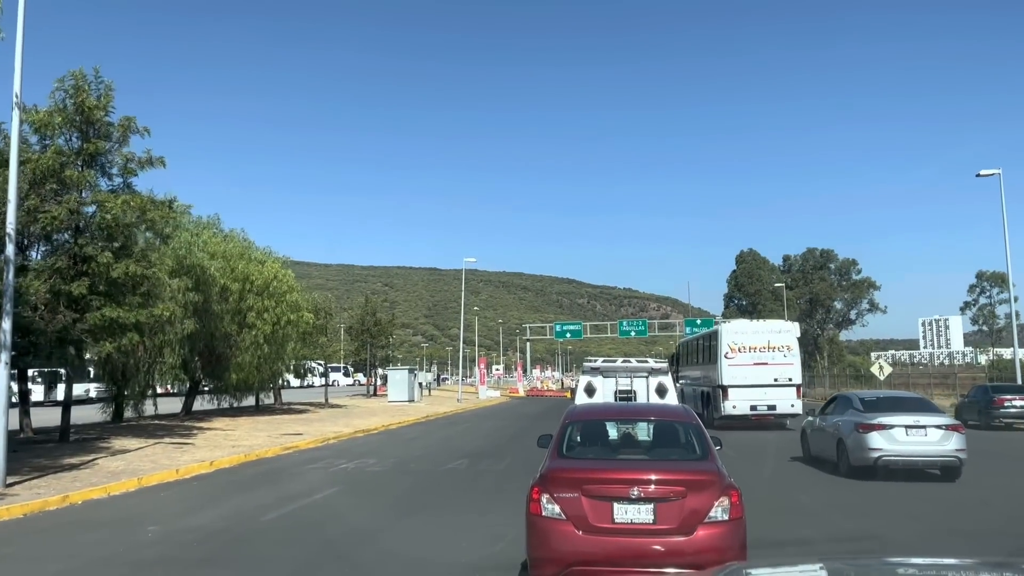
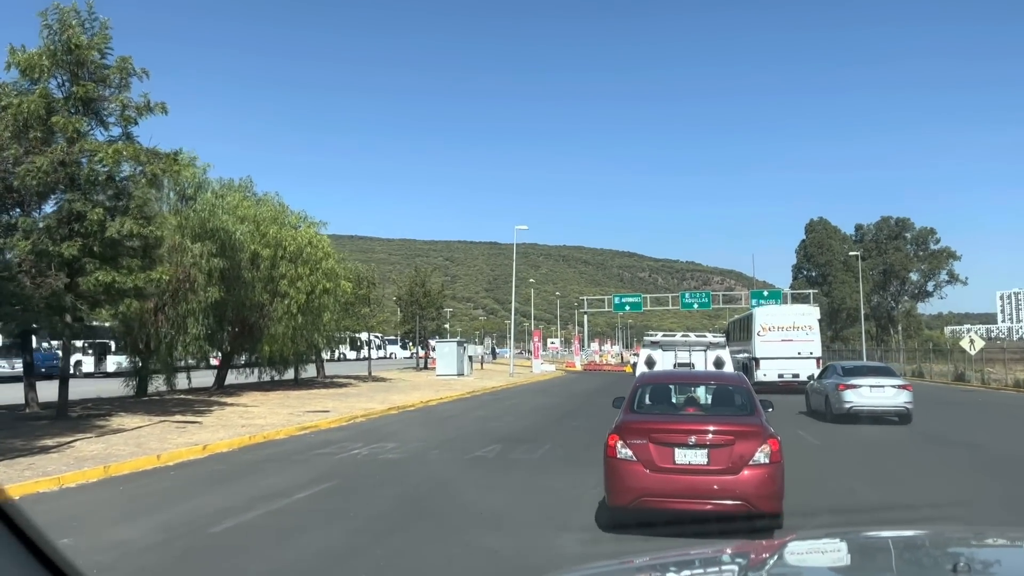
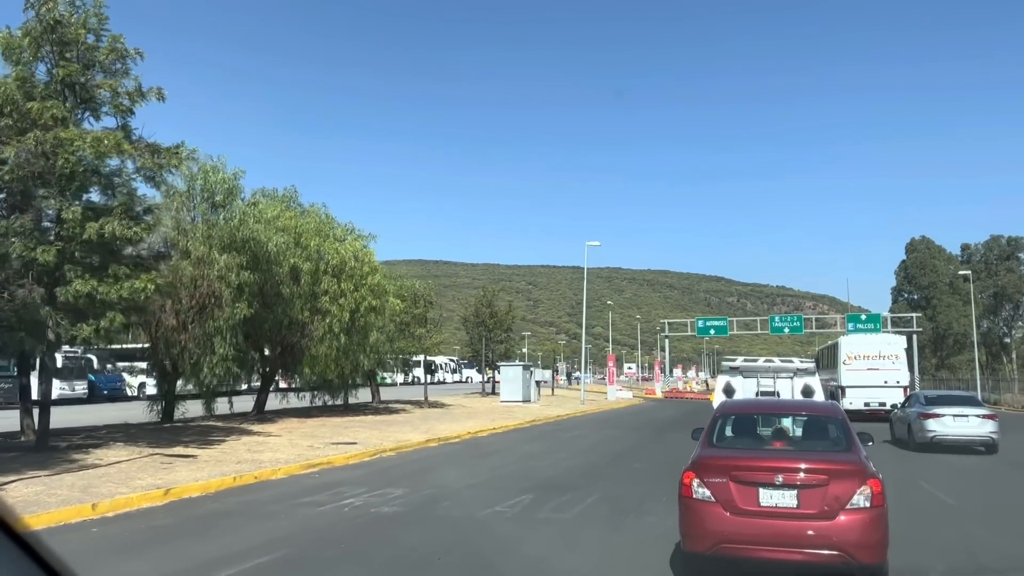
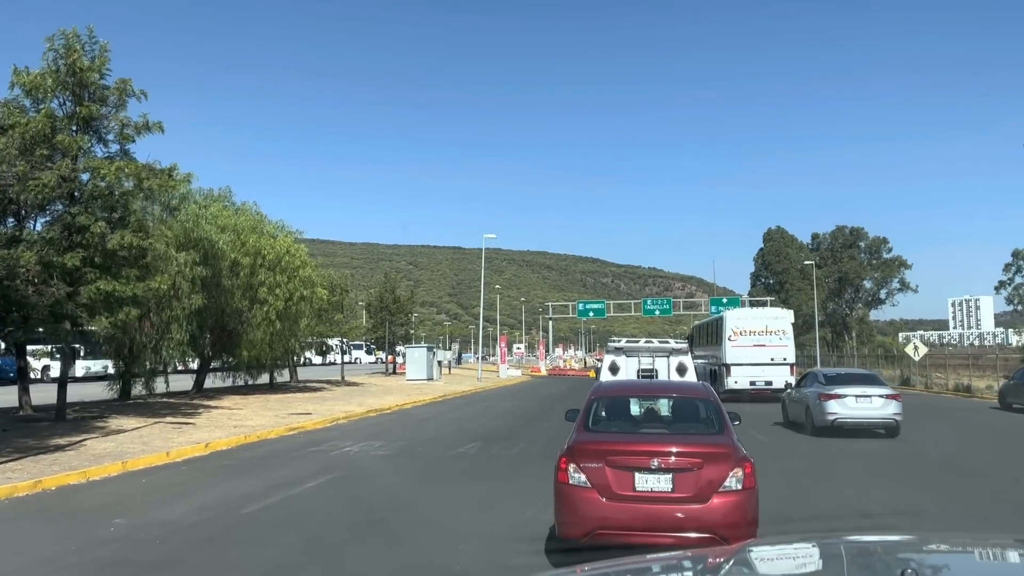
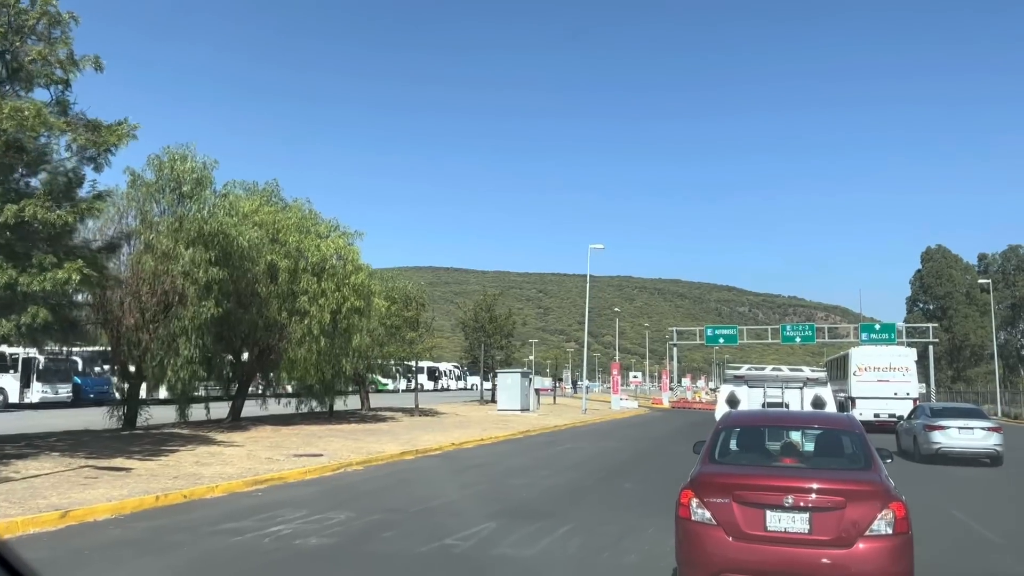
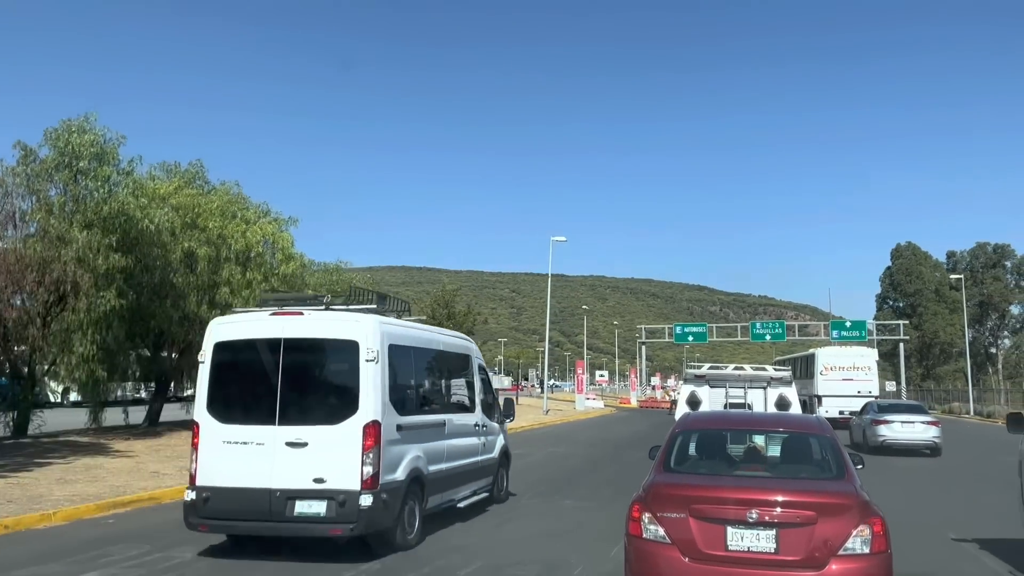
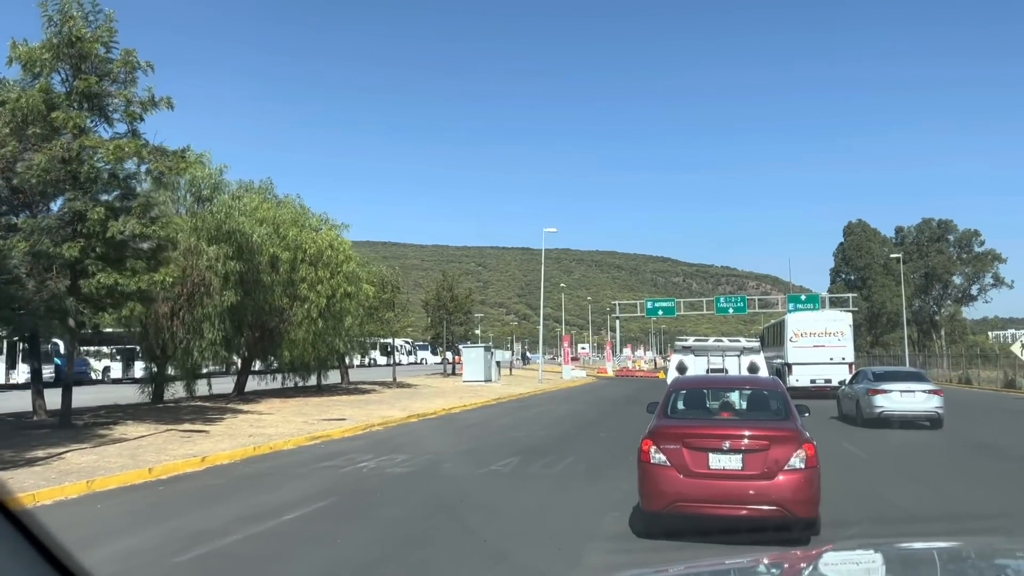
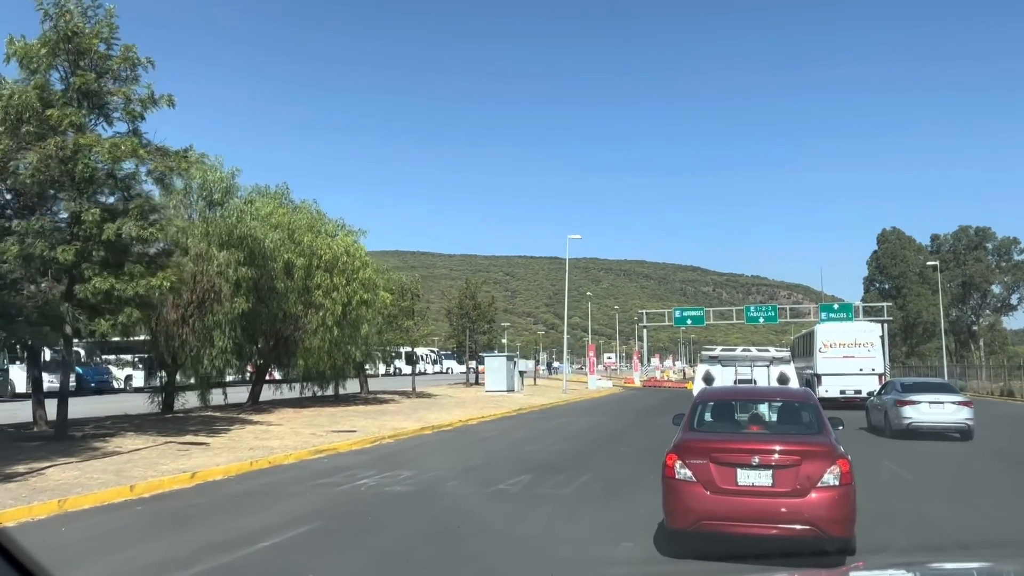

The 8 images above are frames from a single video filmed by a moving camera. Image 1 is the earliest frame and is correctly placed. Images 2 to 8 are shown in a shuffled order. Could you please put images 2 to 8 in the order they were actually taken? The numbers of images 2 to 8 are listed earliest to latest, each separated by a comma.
4, 2, 7, 8, 3, 5, 6
